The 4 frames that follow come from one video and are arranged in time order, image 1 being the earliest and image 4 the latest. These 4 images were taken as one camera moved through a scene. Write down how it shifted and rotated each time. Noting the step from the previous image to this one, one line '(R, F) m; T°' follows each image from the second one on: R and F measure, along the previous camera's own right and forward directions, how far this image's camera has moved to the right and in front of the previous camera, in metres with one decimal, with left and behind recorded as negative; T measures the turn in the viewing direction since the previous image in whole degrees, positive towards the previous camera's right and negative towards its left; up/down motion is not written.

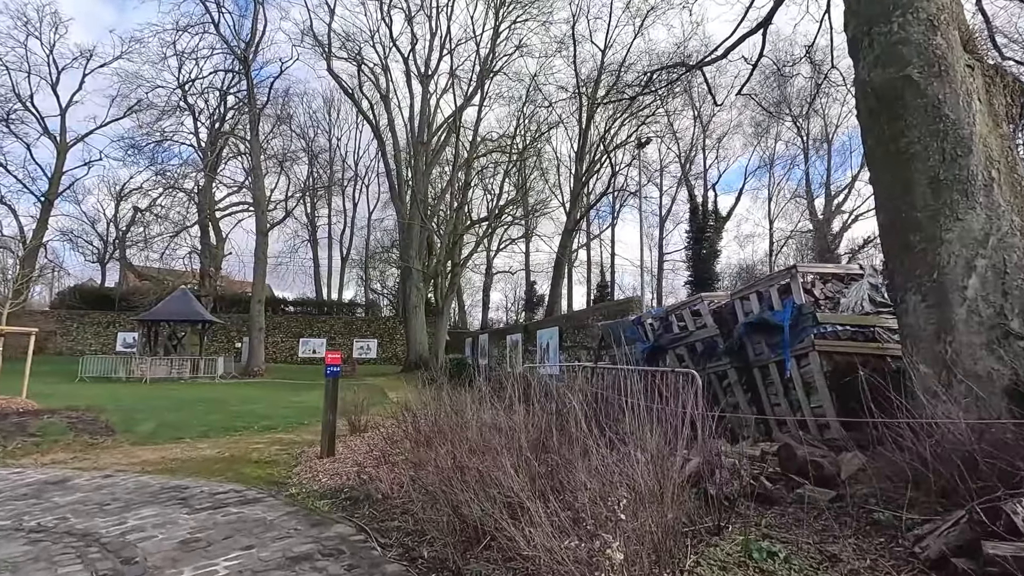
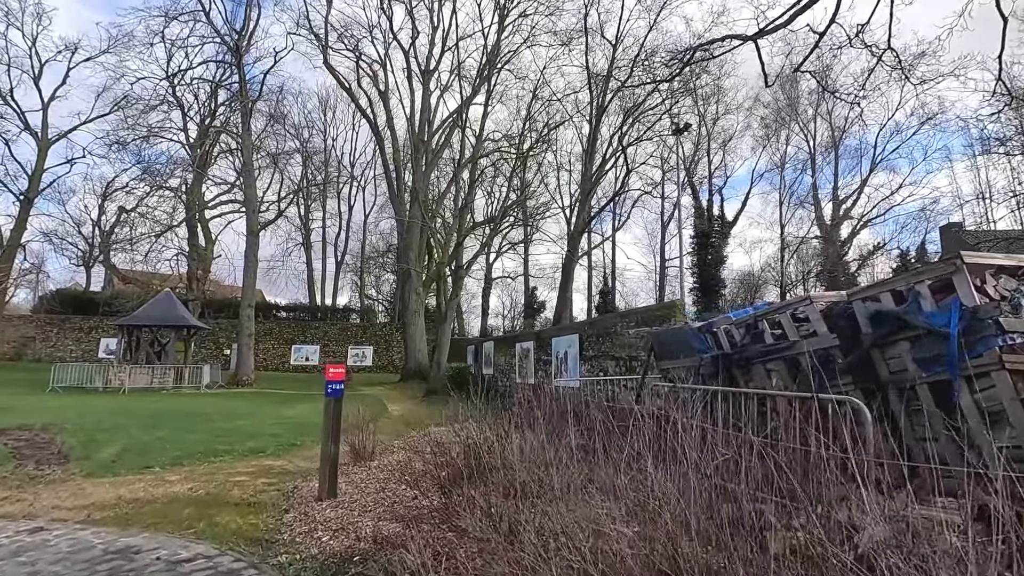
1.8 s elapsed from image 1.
(-0.7, +1.7) m; +1°
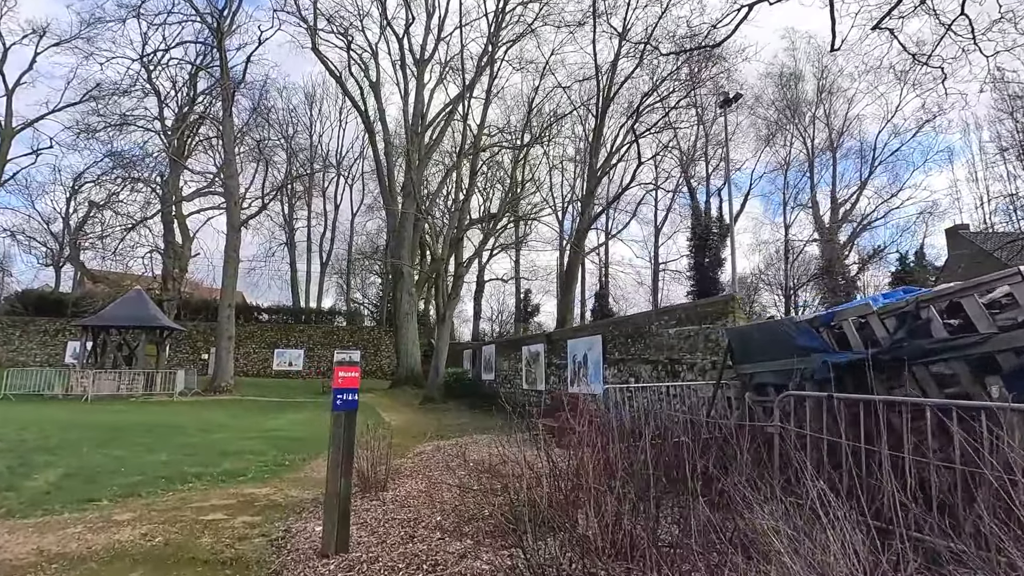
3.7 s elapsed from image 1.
(-0.9, +1.8) m; +2°
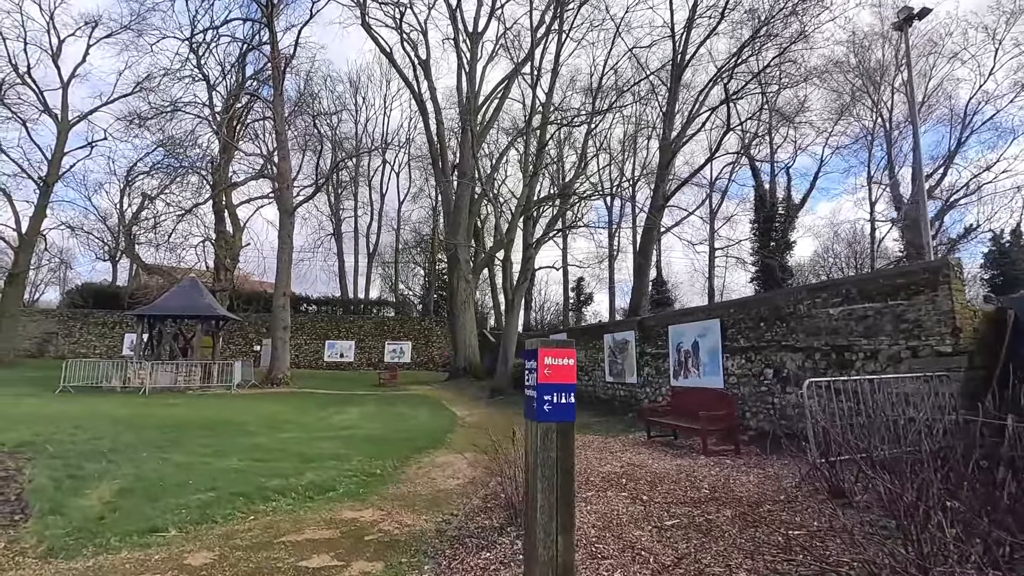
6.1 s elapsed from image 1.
(-1.6, +2.0) m; -4°
